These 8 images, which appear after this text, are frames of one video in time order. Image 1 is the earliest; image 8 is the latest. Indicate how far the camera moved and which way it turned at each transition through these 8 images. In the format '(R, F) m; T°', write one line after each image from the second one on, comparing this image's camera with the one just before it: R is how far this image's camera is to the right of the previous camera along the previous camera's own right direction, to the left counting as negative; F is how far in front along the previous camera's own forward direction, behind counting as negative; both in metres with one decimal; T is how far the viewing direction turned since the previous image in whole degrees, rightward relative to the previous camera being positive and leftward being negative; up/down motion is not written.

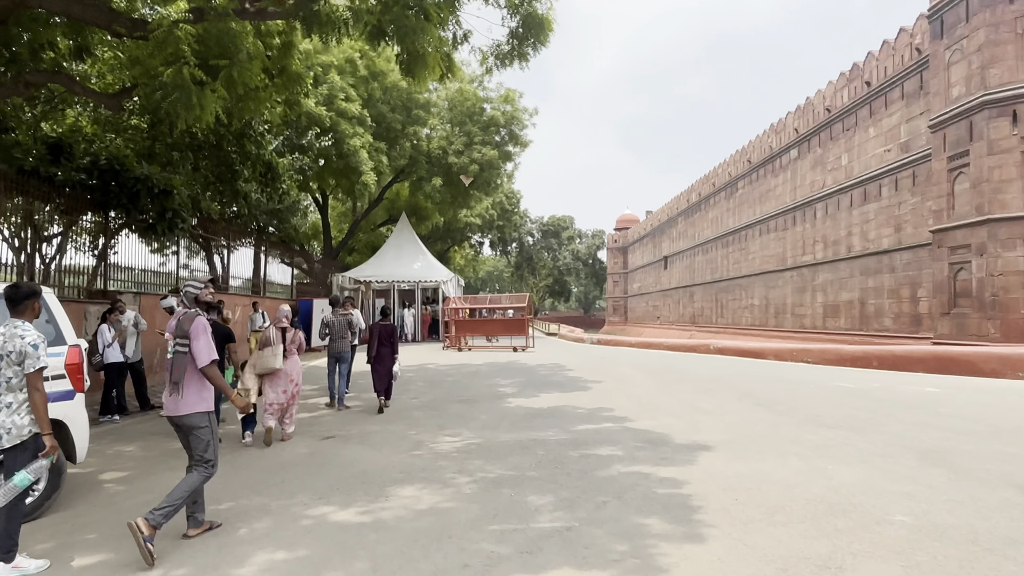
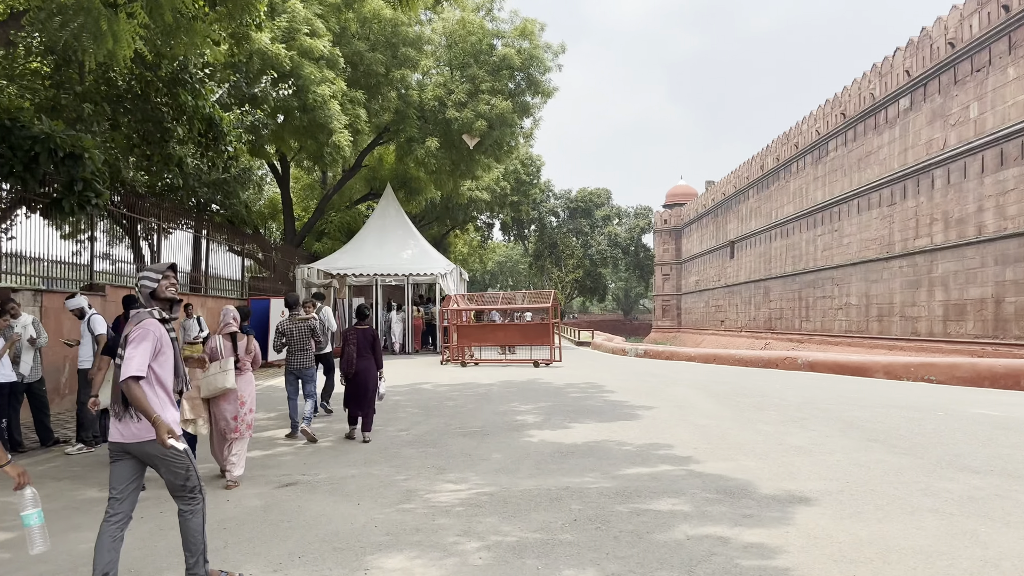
(-0.2, +1.9) m; +1°
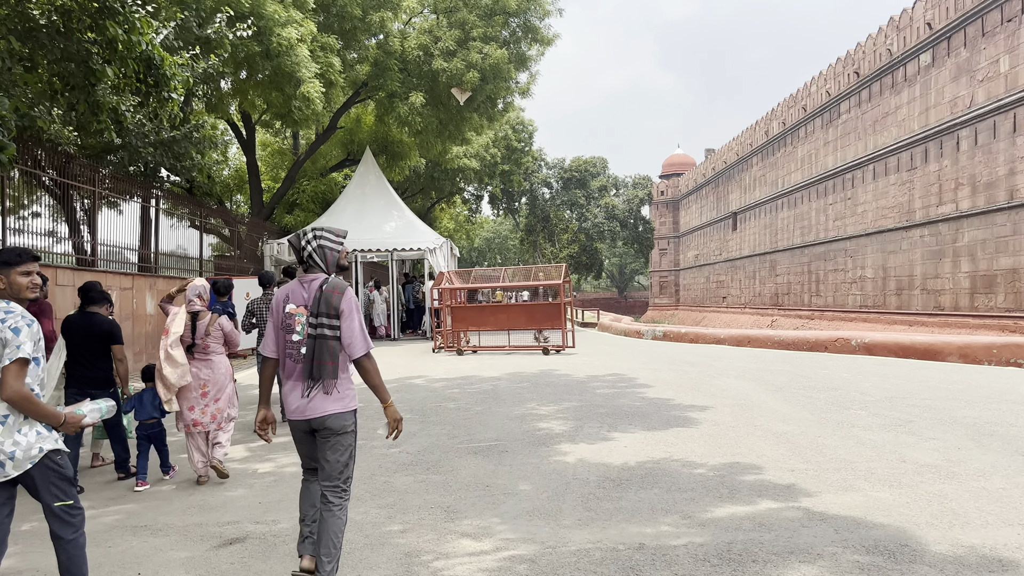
(-0.2, +1.8) m; +1°
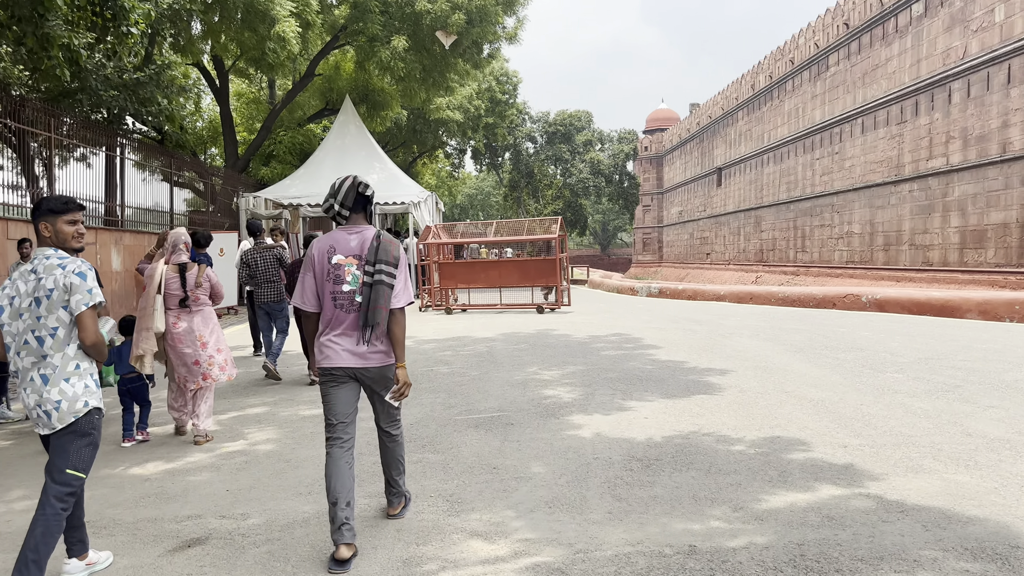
(-0.1, +0.7) m; +1°
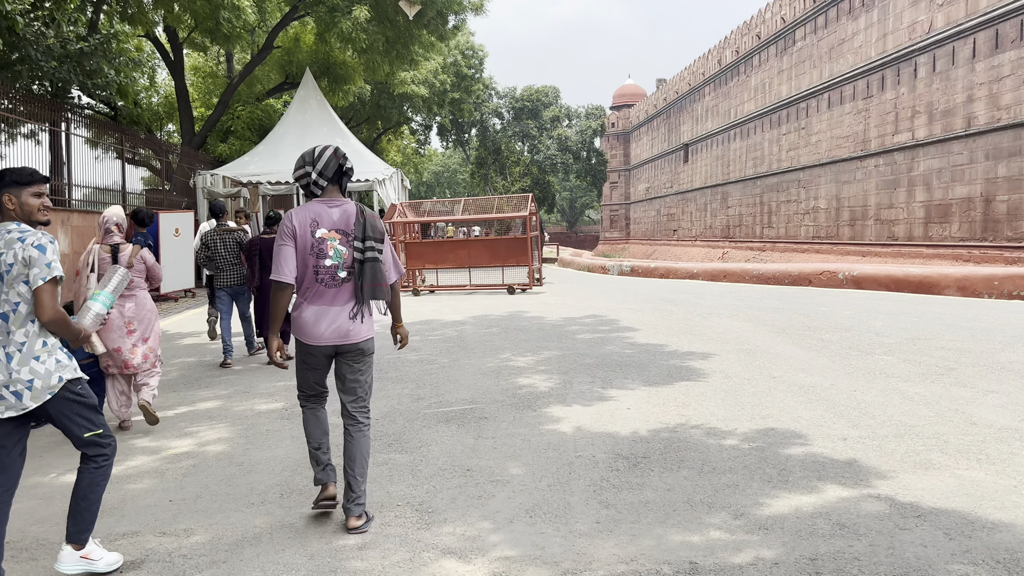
(0.0, +0.4) m; +2°
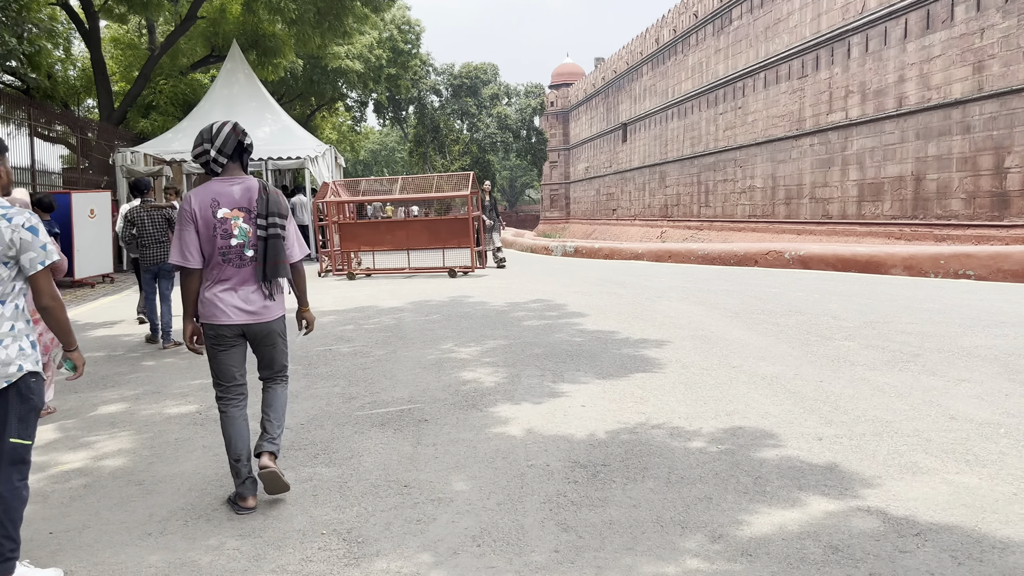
(0.0, +0.5) m; +4°
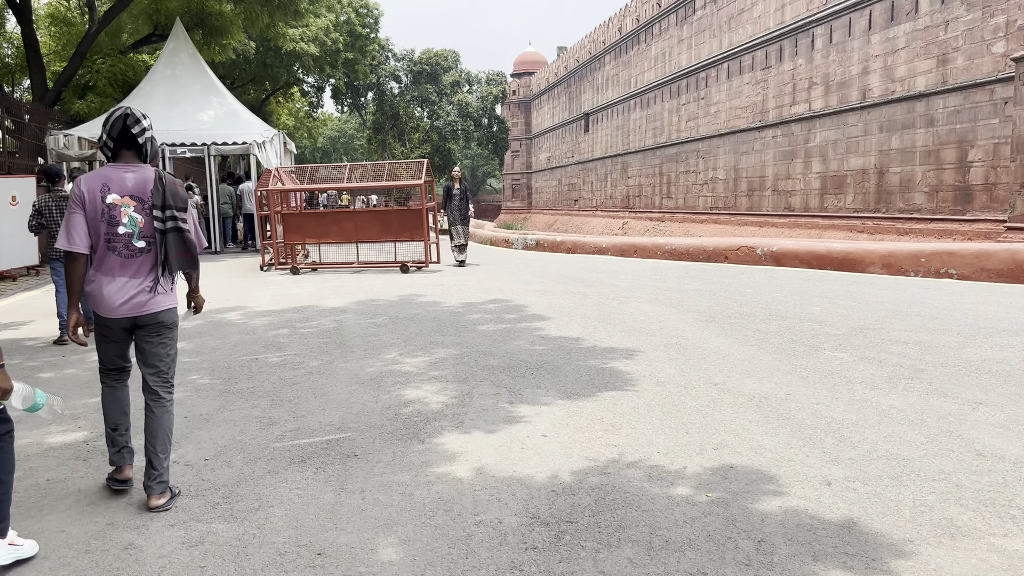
(+0.1, +0.7) m; +3°
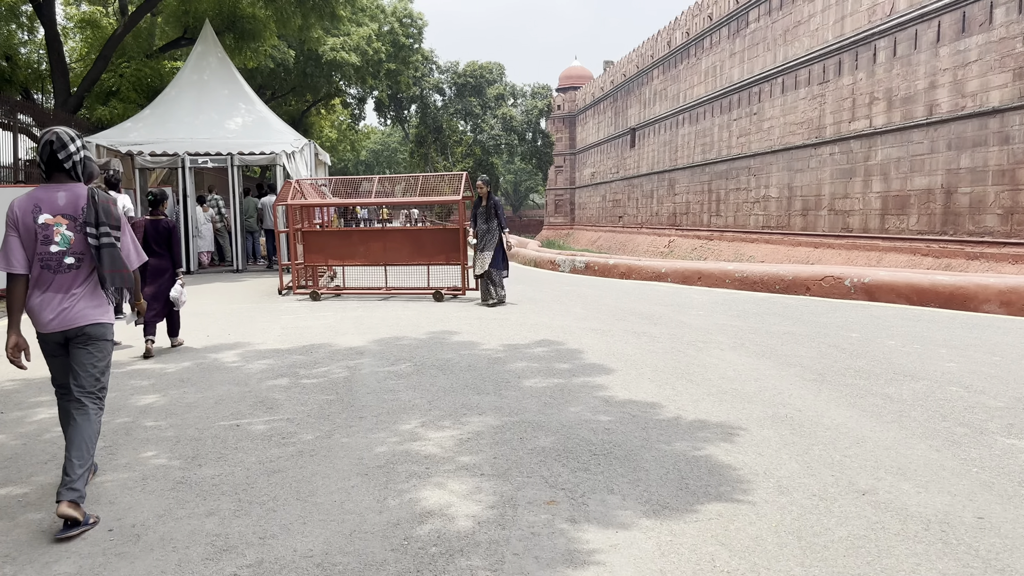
(-0.1, +1.3) m; -3°
